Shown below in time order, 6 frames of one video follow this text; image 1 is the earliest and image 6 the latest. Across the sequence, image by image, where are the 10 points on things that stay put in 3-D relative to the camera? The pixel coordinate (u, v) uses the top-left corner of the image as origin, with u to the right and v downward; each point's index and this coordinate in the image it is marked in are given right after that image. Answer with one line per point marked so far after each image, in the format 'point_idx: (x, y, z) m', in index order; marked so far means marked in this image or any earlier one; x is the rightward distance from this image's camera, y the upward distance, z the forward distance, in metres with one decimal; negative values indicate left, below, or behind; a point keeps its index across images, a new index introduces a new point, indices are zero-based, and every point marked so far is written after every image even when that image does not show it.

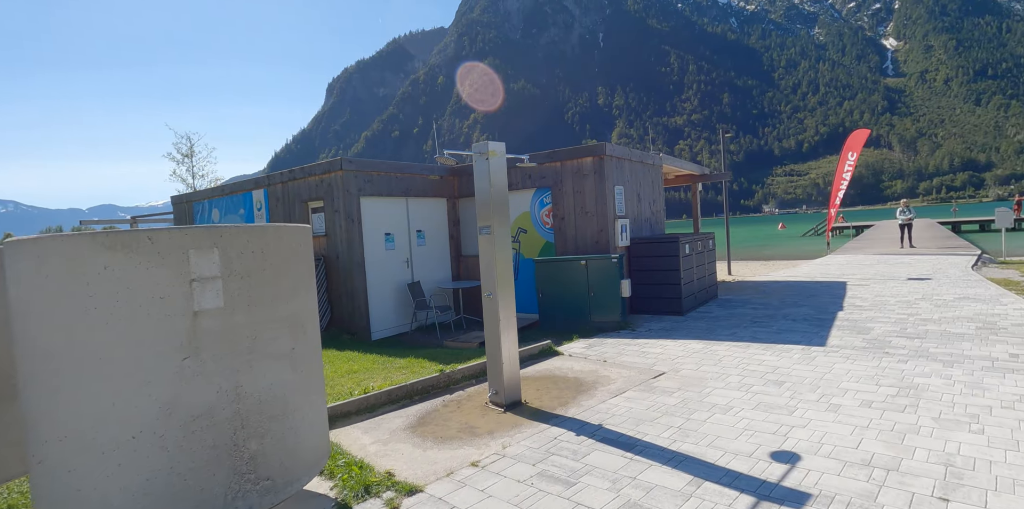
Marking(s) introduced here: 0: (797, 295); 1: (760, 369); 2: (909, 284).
0: (+5.9, -0.8, +10.9) m
1: (+2.7, -1.3, +5.8) m
2: (+8.7, -0.7, +11.5) m
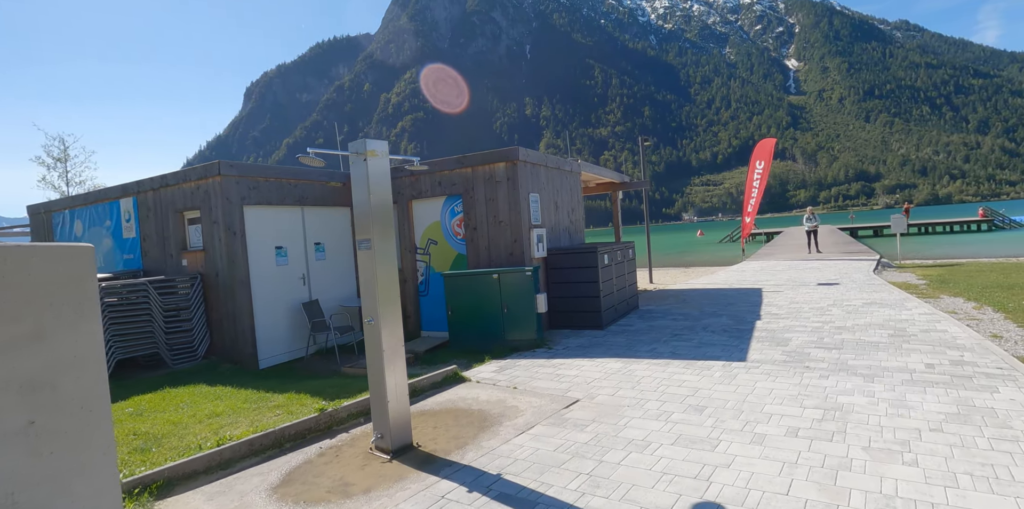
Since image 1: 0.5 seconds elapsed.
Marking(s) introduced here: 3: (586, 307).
0: (+4.2, -1.0, +10.8) m
1: (+1.7, -1.4, +5.3) m
2: (+6.8, -0.8, +11.7) m
3: (+1.2, -0.9, +9.0) m
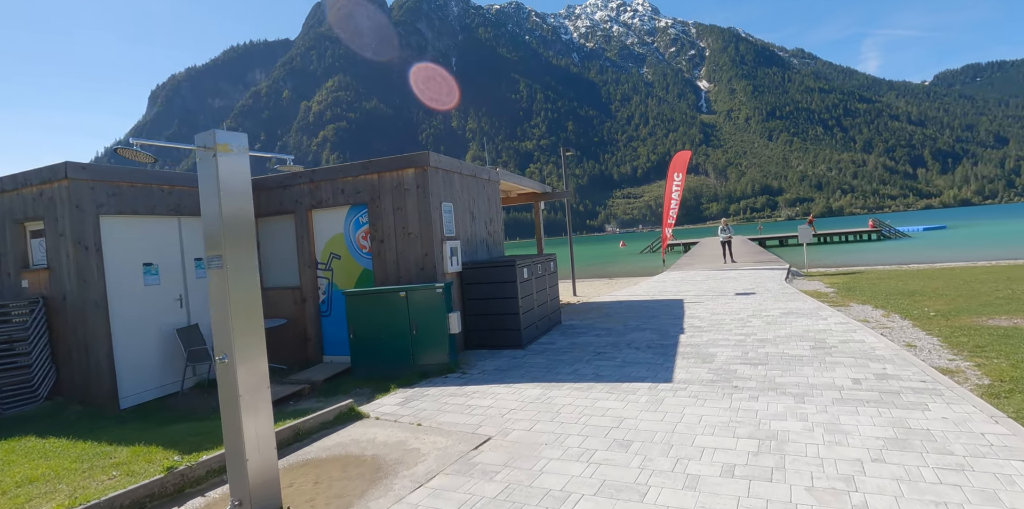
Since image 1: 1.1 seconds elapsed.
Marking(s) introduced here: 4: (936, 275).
0: (+2.5, -1.2, +10.5) m
1: (+0.8, -1.5, +4.7) m
2: (+5.1, -1.0, +11.8) m
3: (-0.1, -1.1, +8.3) m
4: (+11.2, -0.6, +13.9) m
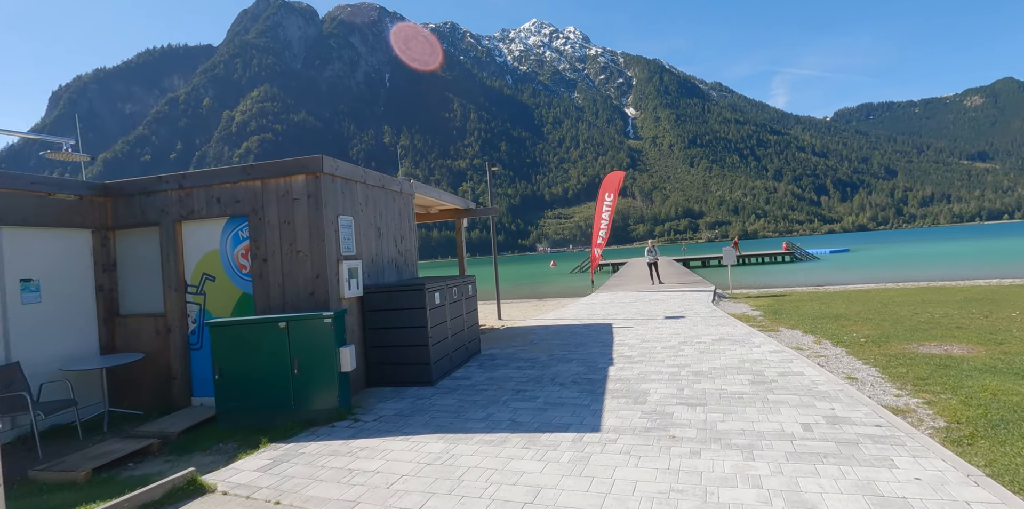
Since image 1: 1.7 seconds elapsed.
0: (+1.0, -1.6, +9.6) m
1: (0.0, -1.7, +3.6) m
2: (+3.3, -1.5, +11.2) m
3: (-1.4, -1.4, +7.1) m
4: (+9.2, -1.2, +14.1) m
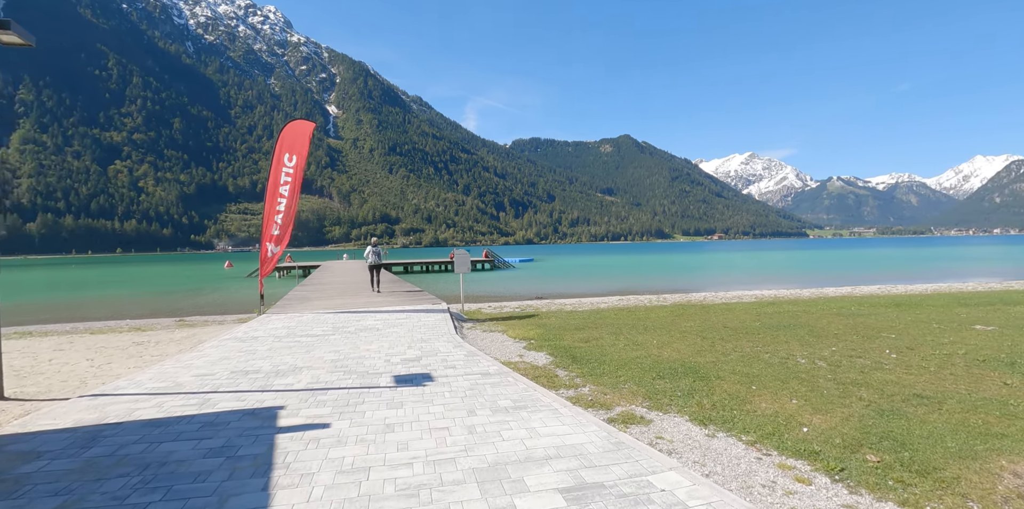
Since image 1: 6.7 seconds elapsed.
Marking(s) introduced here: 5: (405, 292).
0: (-2.1, -1.5, +2.5) m
1: (+0.3, -1.5, -3.1) m
2: (-0.9, -1.5, +5.1) m
3: (-2.8, -1.3, -0.9) m
4: (+2.5, -1.4, +10.6) m
5: (-3.6, -1.3, +17.2) m
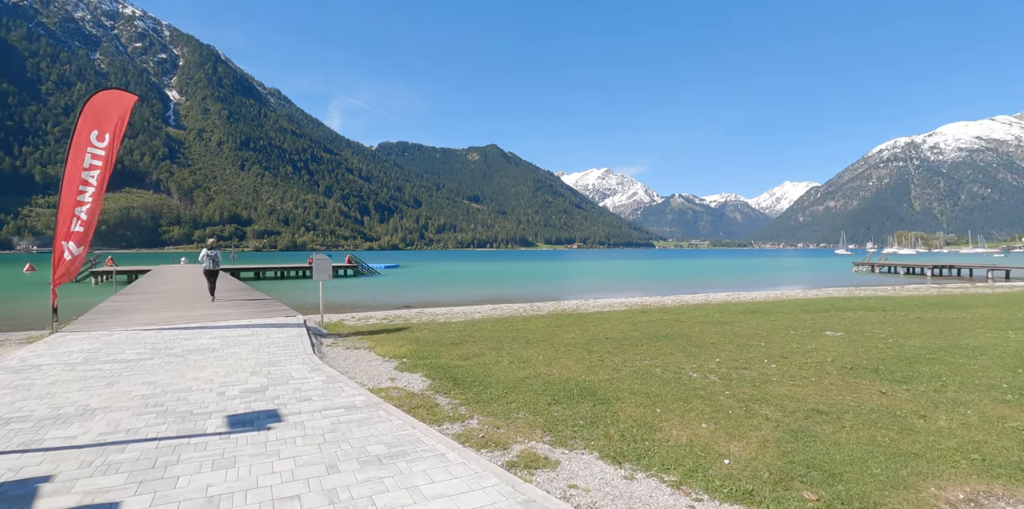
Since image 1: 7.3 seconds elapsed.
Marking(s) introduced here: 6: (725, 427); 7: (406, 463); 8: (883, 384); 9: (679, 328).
0: (-2.3, -1.5, +1.0) m
1: (+1.3, -1.5, -3.9) m
2: (-1.9, -1.5, +3.8) m
3: (-2.1, -1.2, -2.4) m
4: (+0.1, -1.5, +10.0) m
5: (-7.4, -1.4, +14.9) m
6: (+1.8, -1.4, +4.4) m
7: (-0.8, -1.5, +3.7) m
8: (+4.0, -1.4, +5.7) m
9: (+3.1, -1.4, +10.1) m
